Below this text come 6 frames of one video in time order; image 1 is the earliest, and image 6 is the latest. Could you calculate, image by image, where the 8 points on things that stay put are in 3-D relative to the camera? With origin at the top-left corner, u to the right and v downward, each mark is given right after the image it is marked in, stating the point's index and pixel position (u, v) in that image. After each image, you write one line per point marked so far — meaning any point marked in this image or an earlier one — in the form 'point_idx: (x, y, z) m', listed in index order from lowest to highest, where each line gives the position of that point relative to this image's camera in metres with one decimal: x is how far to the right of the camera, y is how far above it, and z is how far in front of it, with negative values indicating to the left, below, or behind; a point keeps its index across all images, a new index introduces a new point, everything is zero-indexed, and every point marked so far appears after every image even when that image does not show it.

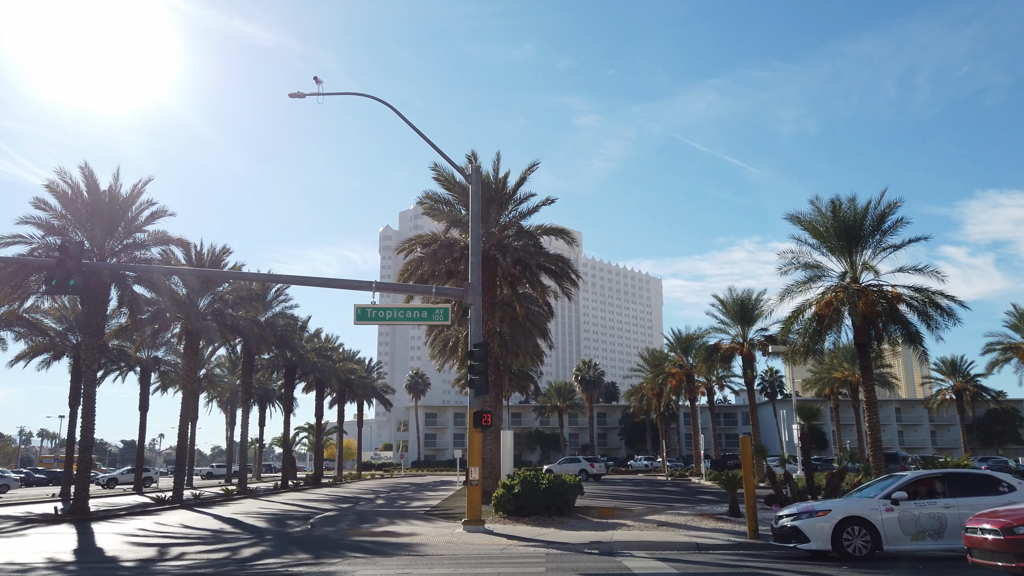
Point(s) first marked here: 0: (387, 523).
0: (-3.4, -6.3, +19.3) m
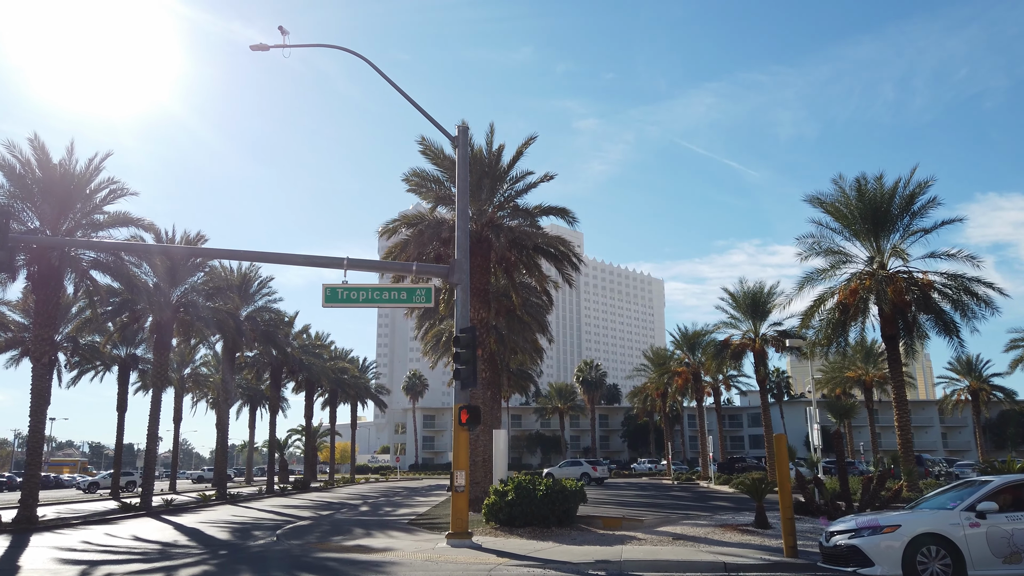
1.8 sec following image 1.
0: (-3.5, -5.8, +17.0) m
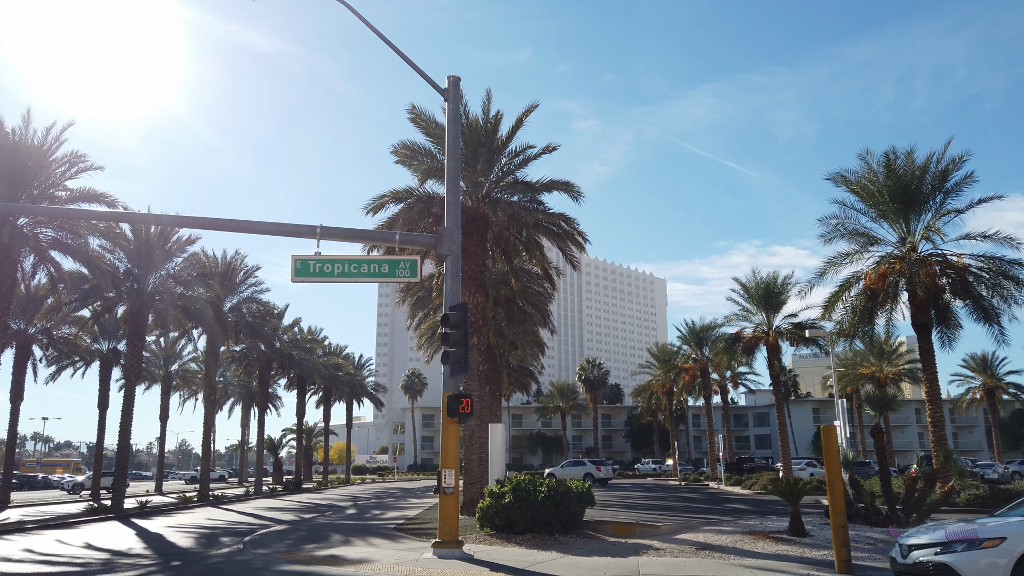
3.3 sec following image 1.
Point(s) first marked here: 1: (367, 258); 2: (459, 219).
0: (-3.6, -5.3, +15.0) m
1: (-2.7, +0.6, +13.7) m
2: (-1.0, +1.3, +14.1) m
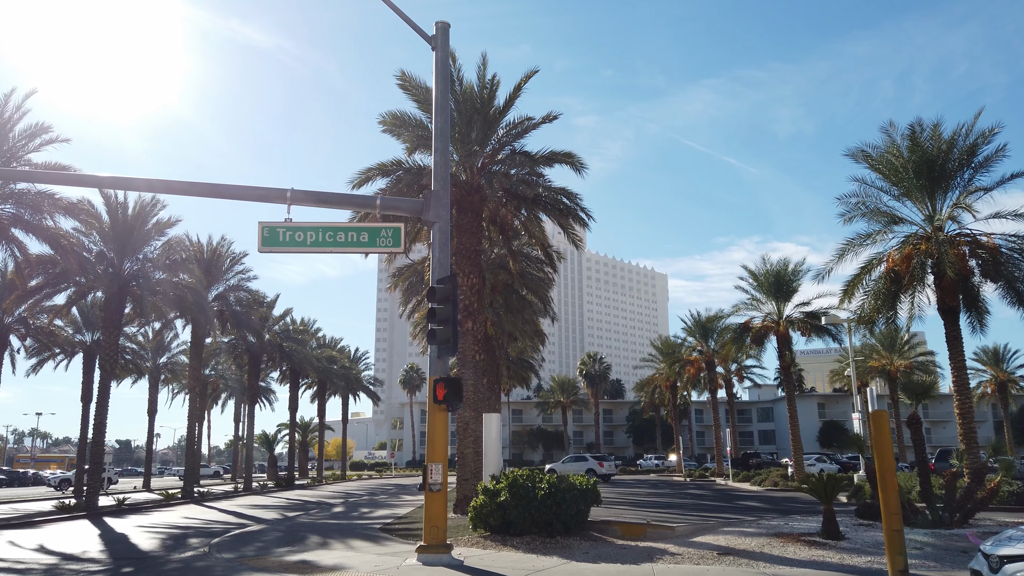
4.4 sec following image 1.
0: (-3.6, -4.8, +13.4) m
1: (-2.8, +1.0, +12.2) m
2: (-1.1, +1.8, +12.5) m
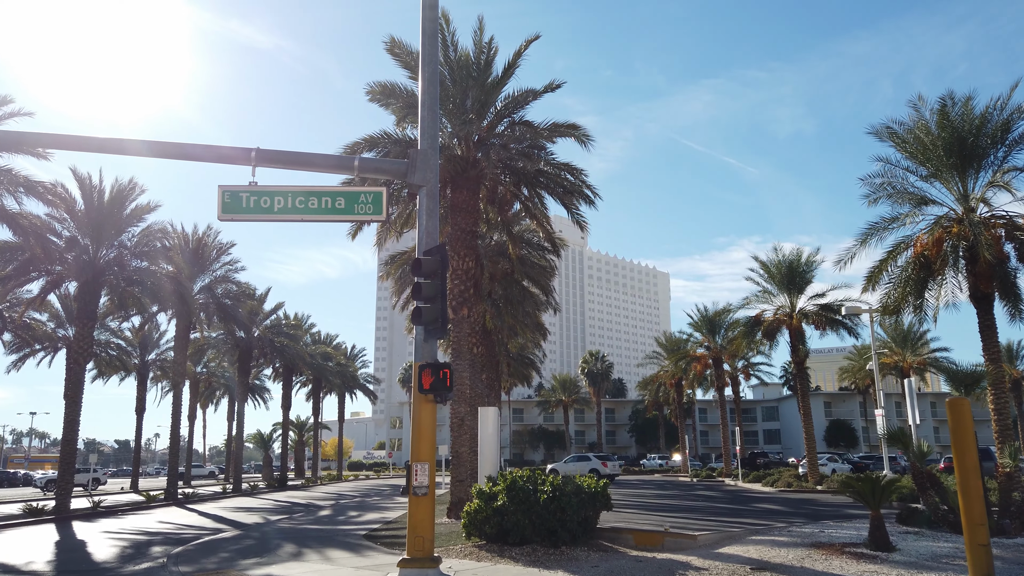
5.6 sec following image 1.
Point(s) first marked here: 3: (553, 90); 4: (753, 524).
0: (-3.7, -4.4, +11.8) m
1: (-2.8, +1.4, +10.6) m
2: (-1.1, +2.2, +10.9) m
3: (+1.0, +4.9, +17.9) m
4: (+4.7, -4.6, +14.3) m
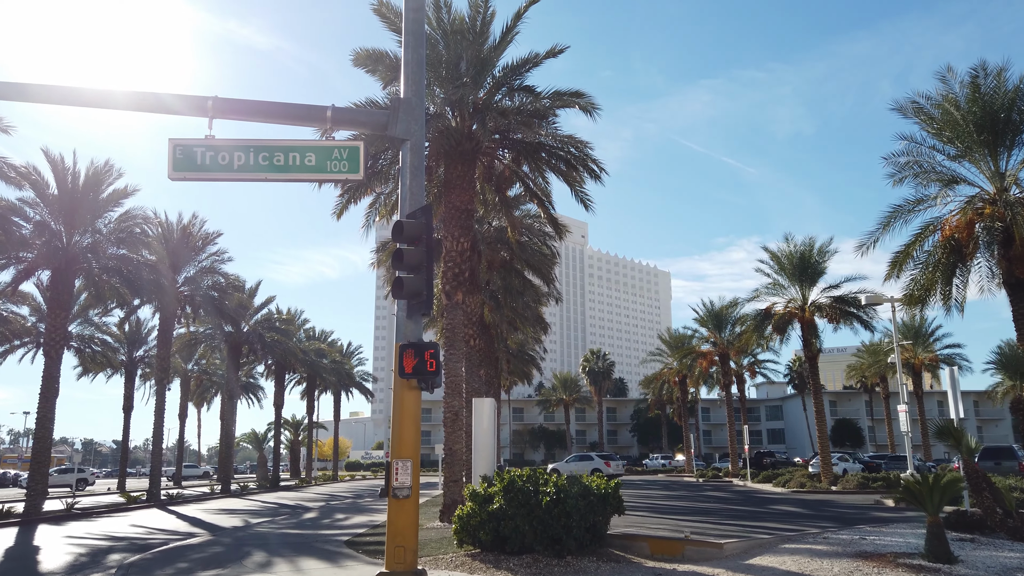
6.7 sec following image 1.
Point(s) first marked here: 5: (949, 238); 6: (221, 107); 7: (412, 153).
0: (-3.7, -4.0, +10.4) m
1: (-2.9, +1.8, +9.2) m
2: (-1.2, +2.6, +9.5) m
3: (+1.0, +5.2, +16.5) m
4: (+4.7, -4.3, +12.9) m
5: (+11.7, +1.4, +19.3) m
6: (-3.7, +2.3, +9.2) m
7: (-1.3, +1.7, +9.3) m
